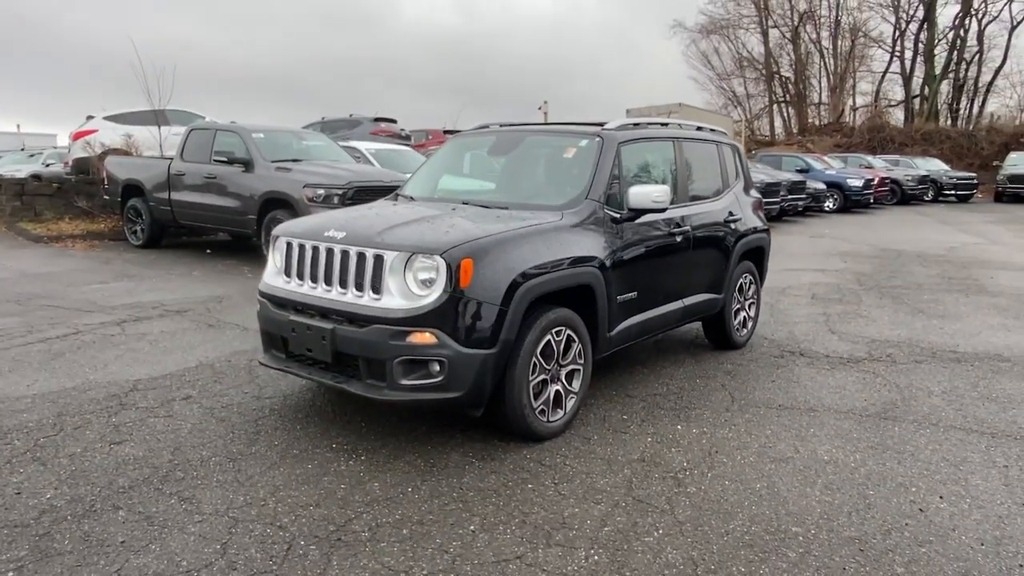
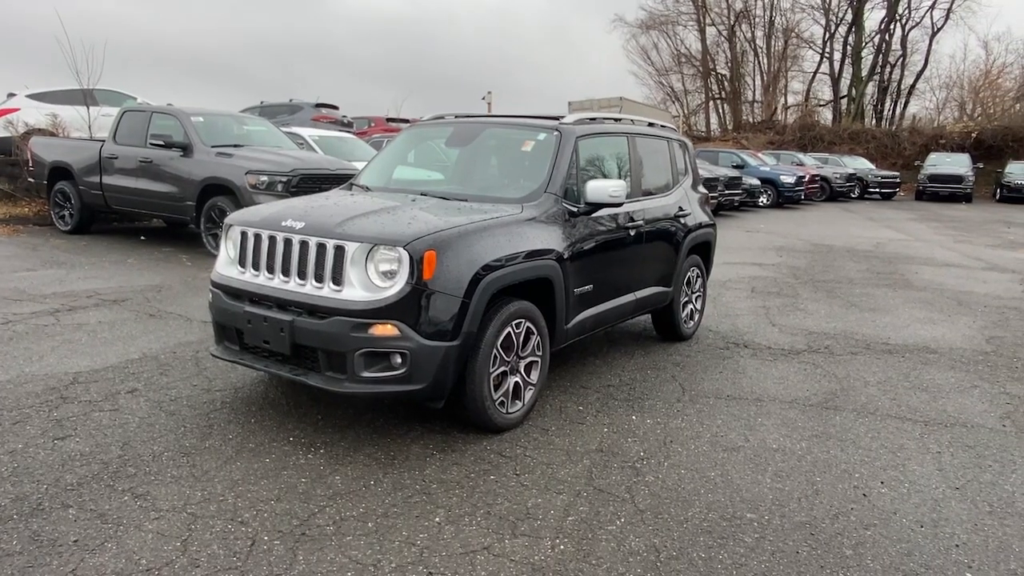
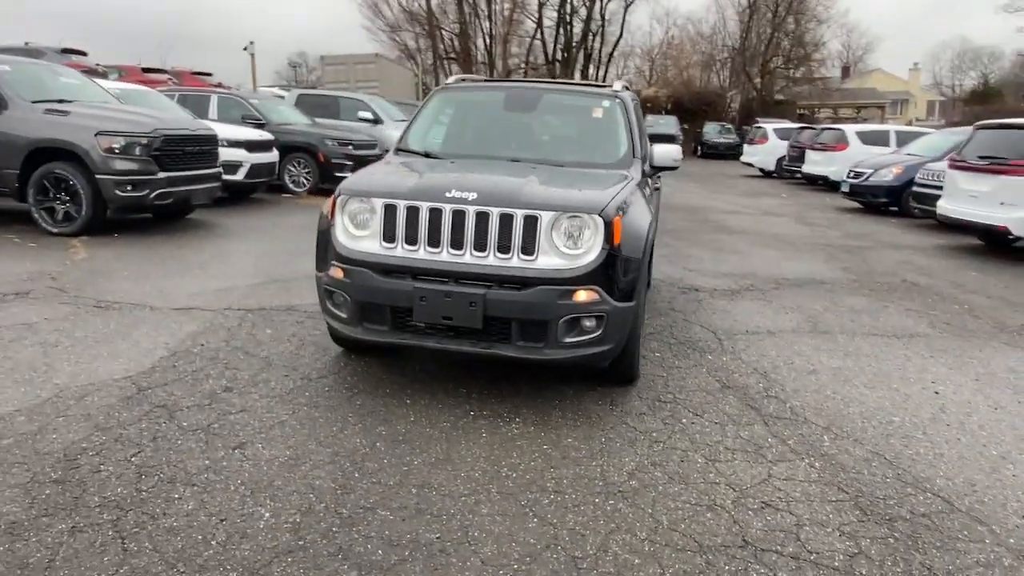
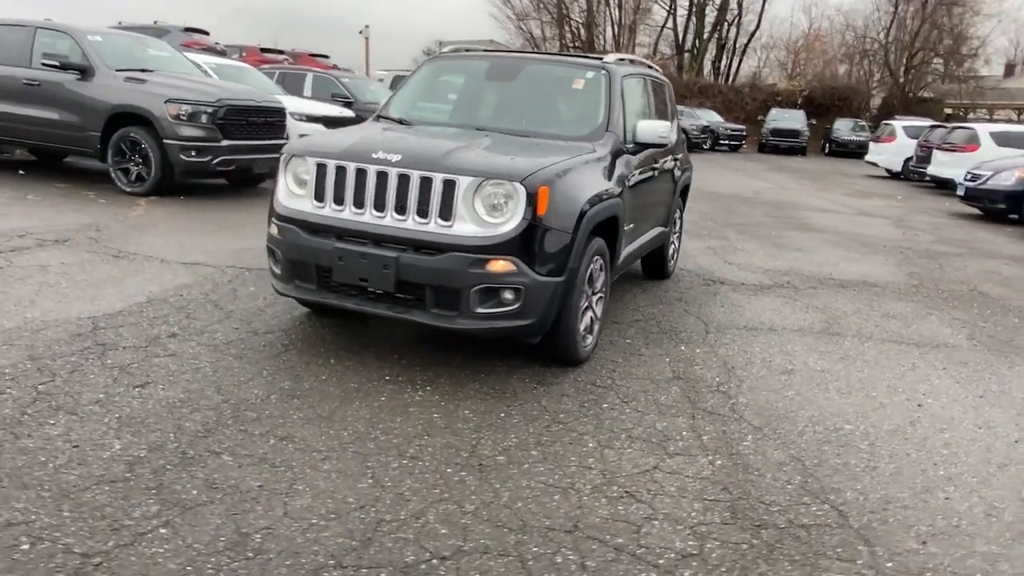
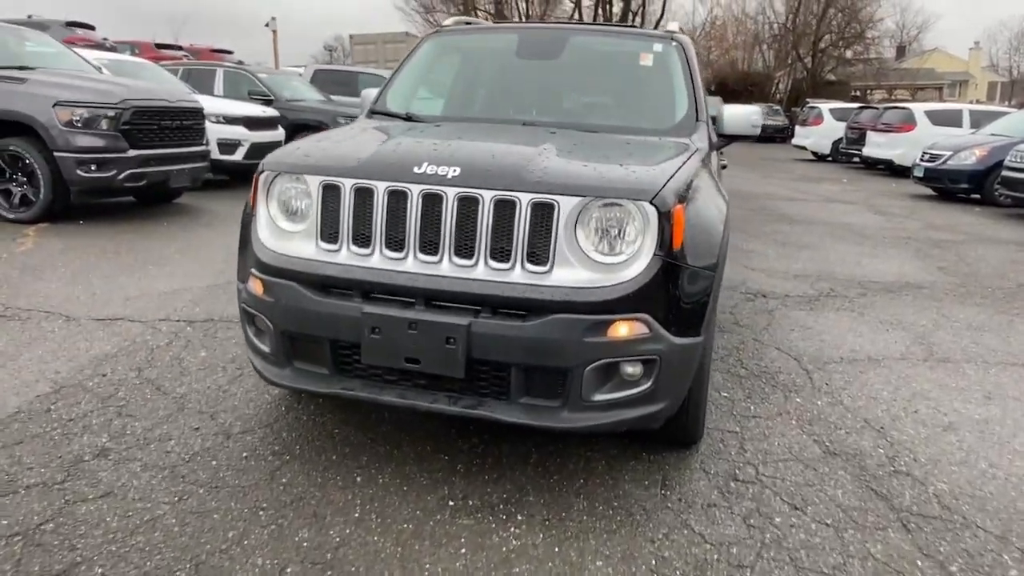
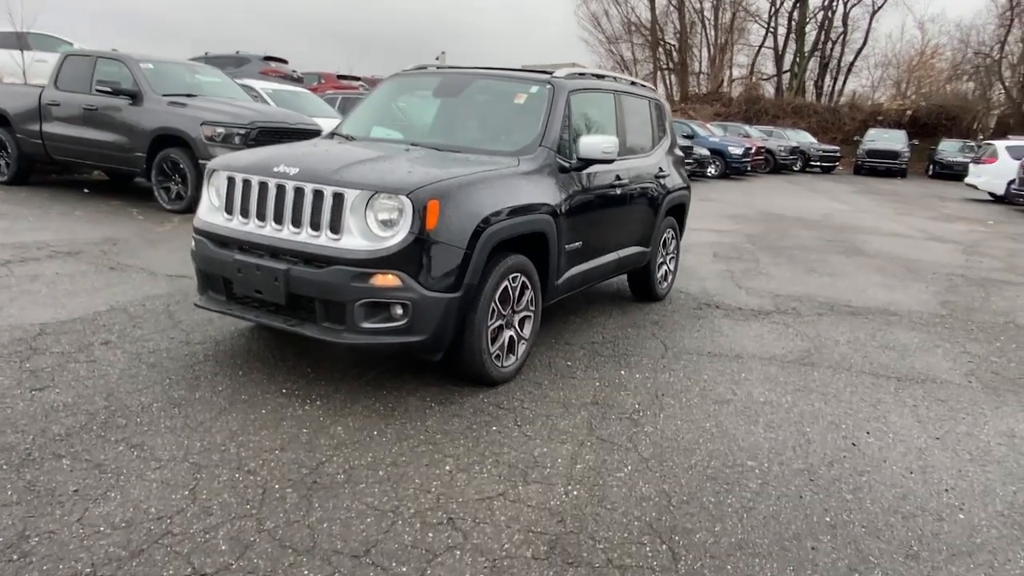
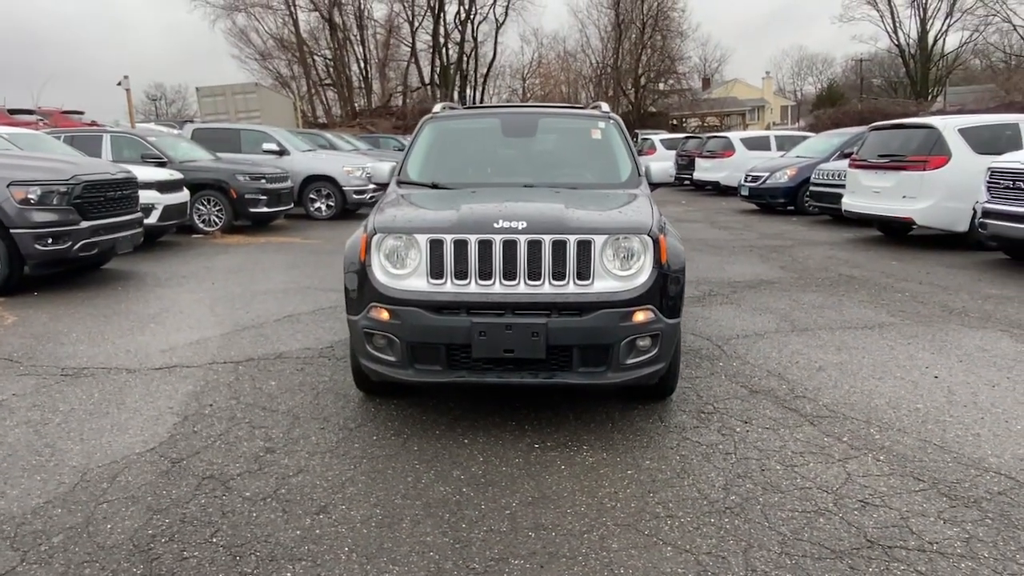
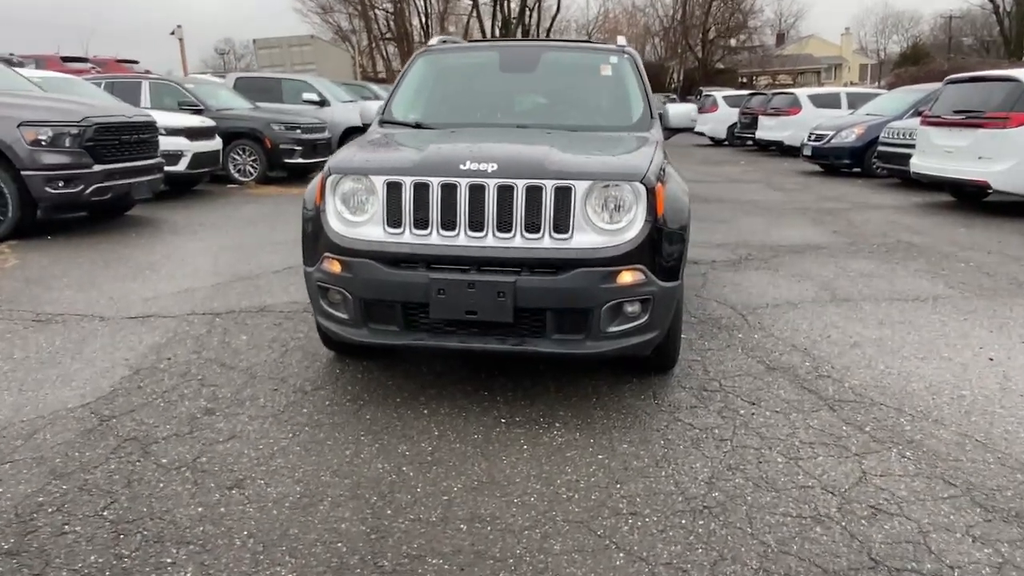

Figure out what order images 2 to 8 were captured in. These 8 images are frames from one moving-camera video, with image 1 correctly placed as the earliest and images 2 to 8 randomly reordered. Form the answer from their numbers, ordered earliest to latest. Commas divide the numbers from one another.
2, 6, 4, 3, 7, 8, 5
